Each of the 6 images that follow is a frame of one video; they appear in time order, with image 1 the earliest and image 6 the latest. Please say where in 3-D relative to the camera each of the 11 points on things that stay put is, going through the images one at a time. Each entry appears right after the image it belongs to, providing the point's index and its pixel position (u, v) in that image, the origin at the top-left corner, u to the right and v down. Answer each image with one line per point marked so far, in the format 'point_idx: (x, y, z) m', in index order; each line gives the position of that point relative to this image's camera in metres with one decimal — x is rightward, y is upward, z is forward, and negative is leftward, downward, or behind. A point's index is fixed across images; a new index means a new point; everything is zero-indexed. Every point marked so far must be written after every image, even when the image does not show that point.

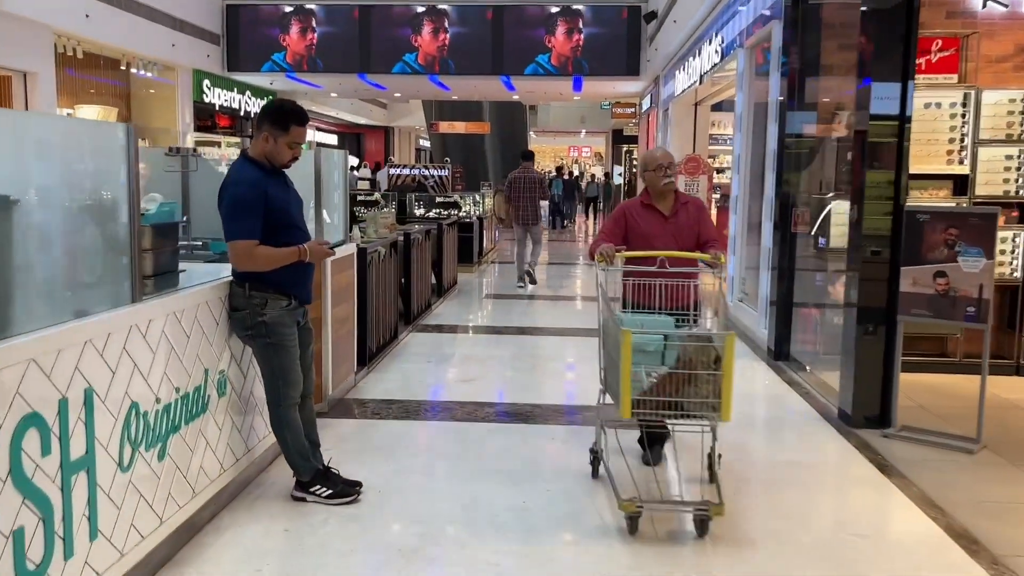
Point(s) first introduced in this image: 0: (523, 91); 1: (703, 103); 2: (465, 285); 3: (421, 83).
0: (+0.2, +3.6, +16.0) m
1: (+2.5, +2.5, +11.4) m
2: (-0.5, 0.0, +9.6) m
3: (-1.6, +3.6, +15.4) m
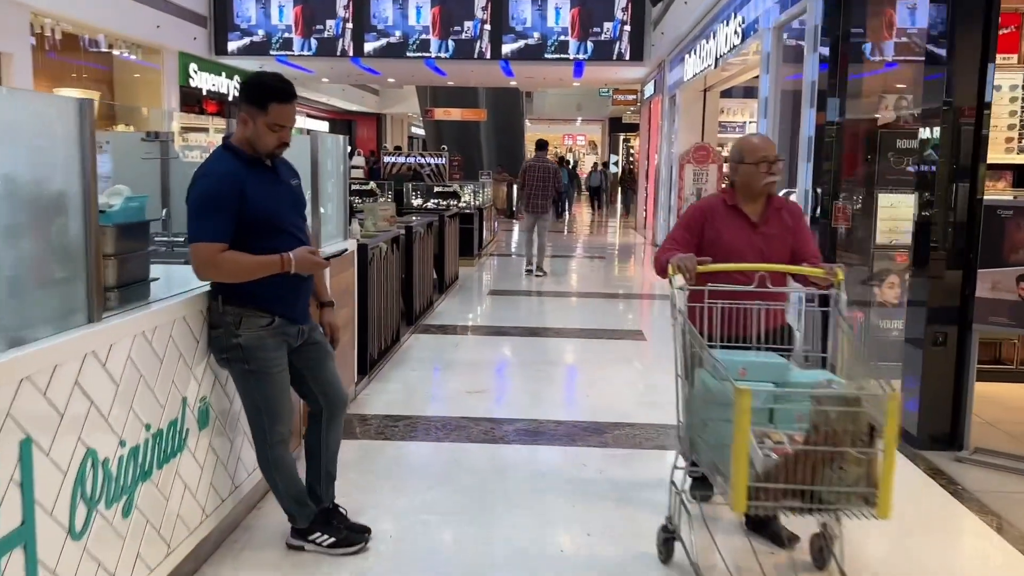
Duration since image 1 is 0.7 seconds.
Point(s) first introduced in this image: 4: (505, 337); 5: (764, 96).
0: (+0.2, +3.8, +15.5) m
1: (+2.5, +2.5, +10.9) m
2: (-0.5, +0.1, +9.2) m
3: (-1.6, +3.8, +14.9) m
4: (-0.1, -0.3, +5.8) m
5: (+1.9, +1.4, +6.5) m
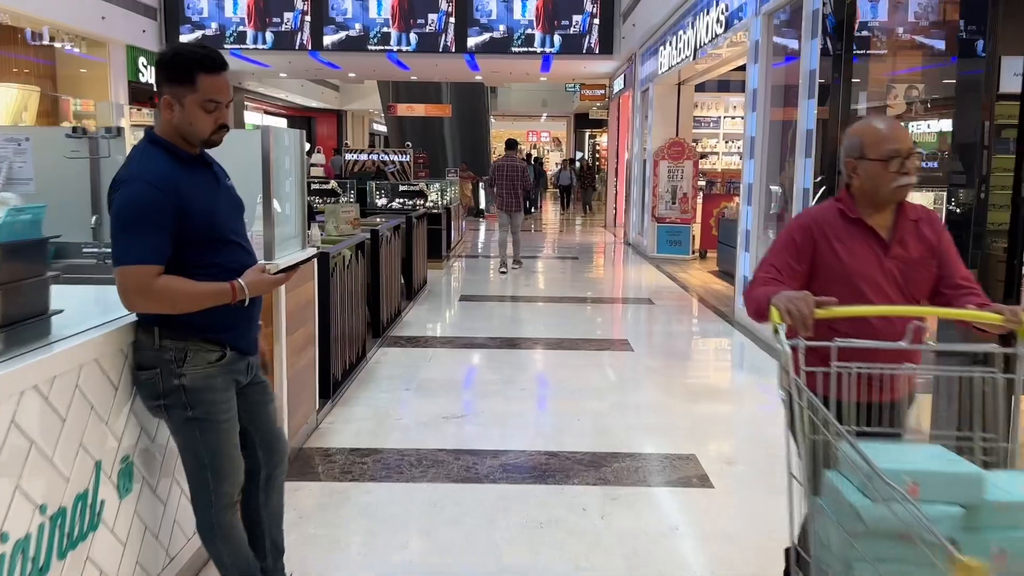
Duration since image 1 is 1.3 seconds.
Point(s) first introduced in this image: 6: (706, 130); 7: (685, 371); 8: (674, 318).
0: (-0.4, +3.8, +15.0) m
1: (+2.1, +2.5, +10.6) m
2: (-0.8, 0.0, +8.7) m
3: (-2.2, +3.7, +14.4) m
4: (-0.2, -0.4, +5.4) m
5: (+1.7, +1.4, +6.1) m
6: (+2.6, +2.1, +11.7) m
7: (+1.0, -0.5, +5.0) m
8: (+1.3, -0.2, +7.0) m
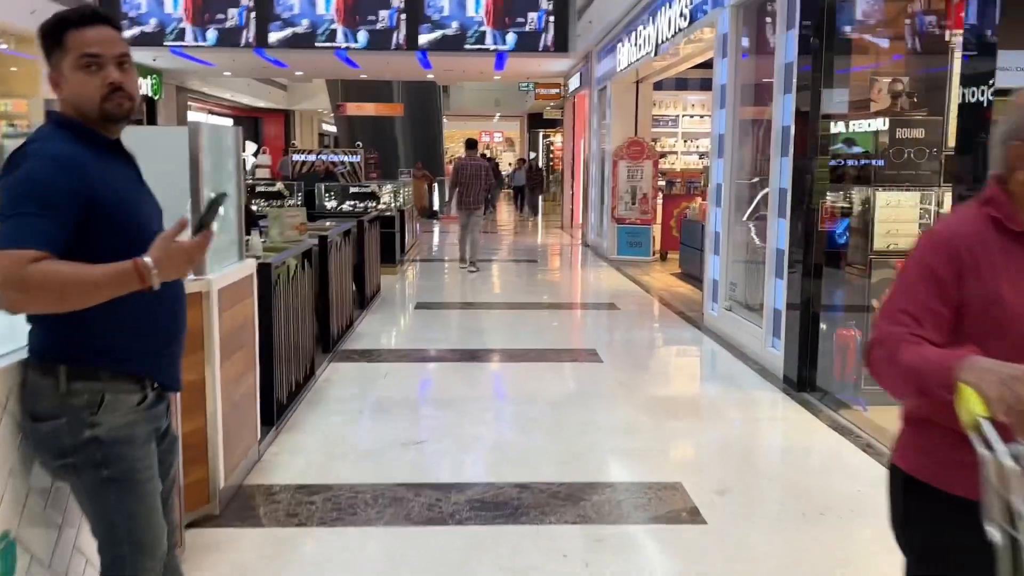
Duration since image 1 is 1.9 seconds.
0: (-1.2, +3.7, +14.7) m
1: (+1.6, +2.5, +10.3) m
2: (-1.2, 0.0, +8.3) m
3: (-3.0, +3.7, +13.9) m
4: (-0.4, -0.4, +5.0) m
5: (+1.4, +1.4, +5.8) m
6: (+2.0, +2.1, +11.5) m
7: (+0.8, -0.5, +4.7) m
8: (+1.0, -0.3, +6.7) m
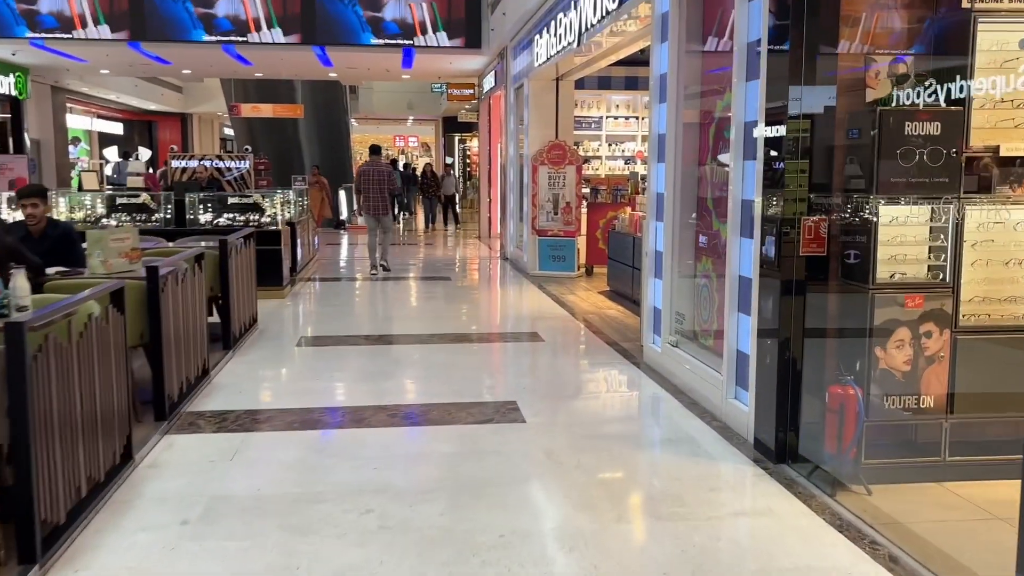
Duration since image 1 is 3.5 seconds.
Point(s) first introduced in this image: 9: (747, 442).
0: (-2.6, +3.4, +13.4) m
1: (+0.6, +2.3, +9.4) m
2: (-2.0, -0.2, +7.1) m
3: (-4.3, +3.4, +12.5) m
4: (-0.9, -0.6, +3.9) m
5: (+0.8, +1.2, +4.9) m
6: (+0.9, +1.9, +10.6) m
7: (+0.3, -0.7, +3.7) m
8: (+0.4, -0.4, +5.7) m
9: (+1.0, -0.6, +3.6) m
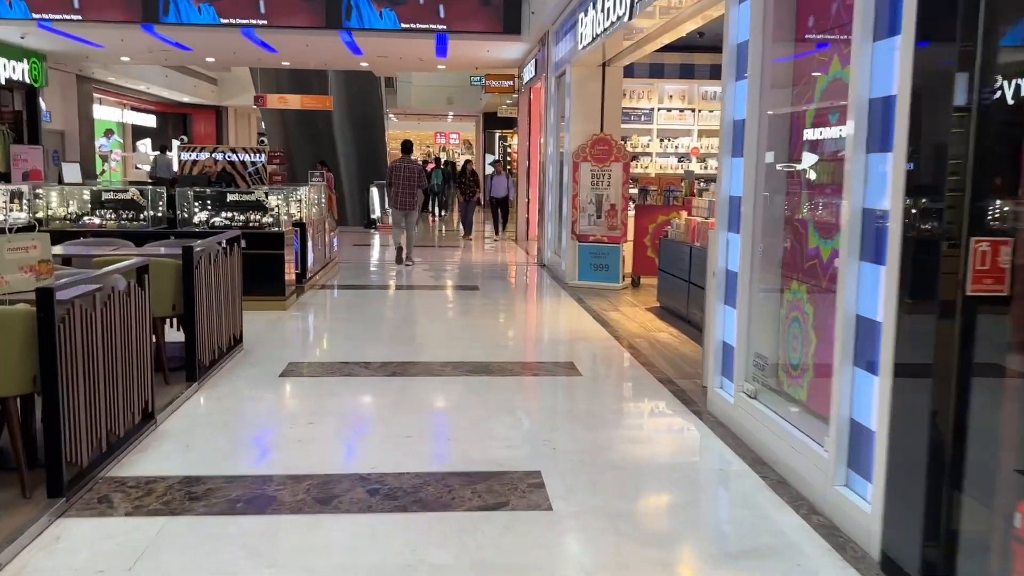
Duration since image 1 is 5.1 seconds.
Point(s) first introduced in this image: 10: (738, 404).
0: (-2.0, +3.4, +12.5) m
1: (+1.0, +2.2, +8.3) m
2: (-1.7, -0.3, +6.1) m
3: (-3.7, +3.3, +11.7) m
4: (-0.8, -0.7, +2.9) m
5: (+1.0, +1.1, +3.8) m
6: (+1.3, +1.8, +9.5) m
7: (+0.4, -0.8, +2.6) m
8: (+0.5, -0.6, +4.6) m
9: (+1.0, -0.8, +2.5) m
10: (+1.0, -0.5, +3.7) m
